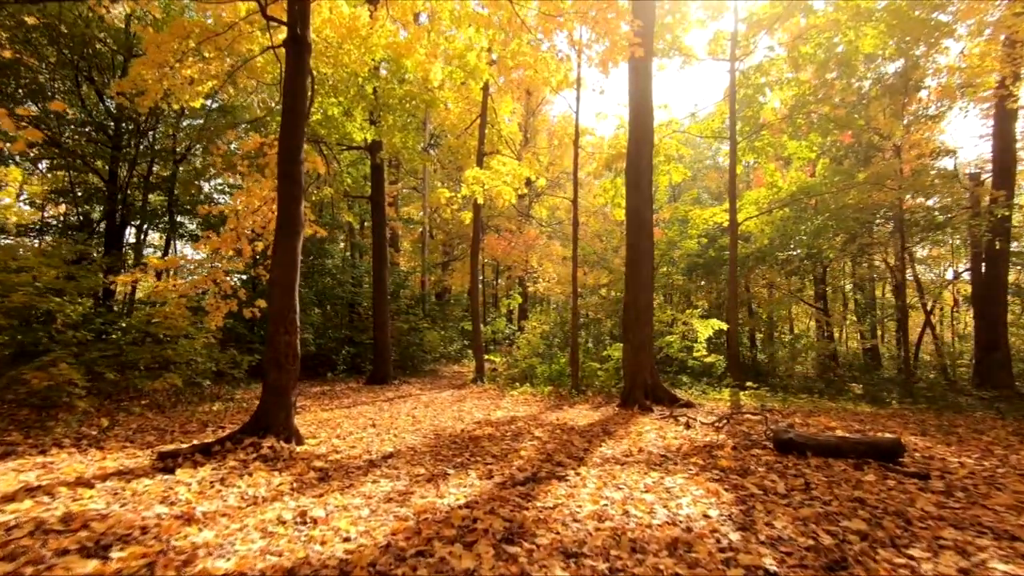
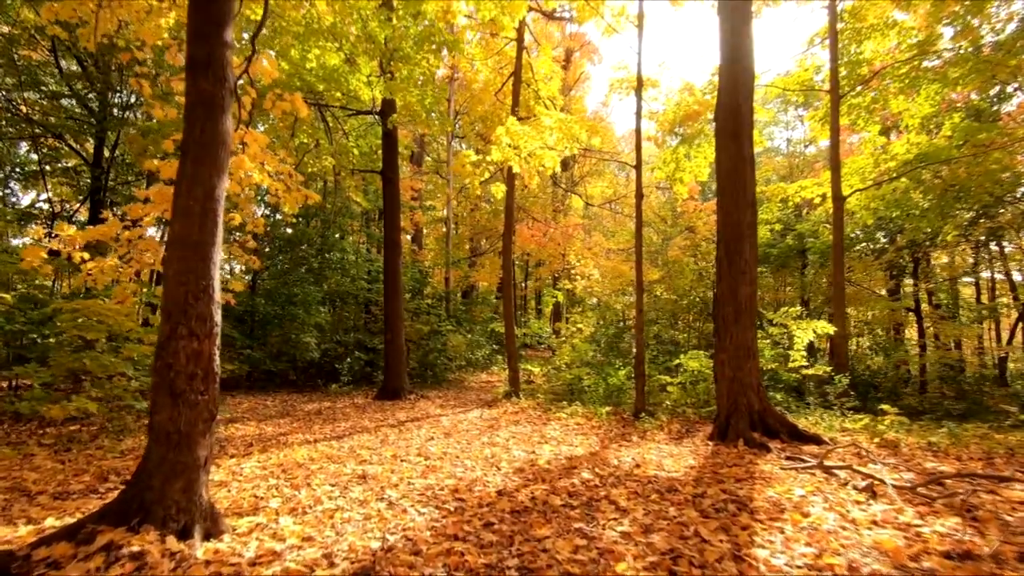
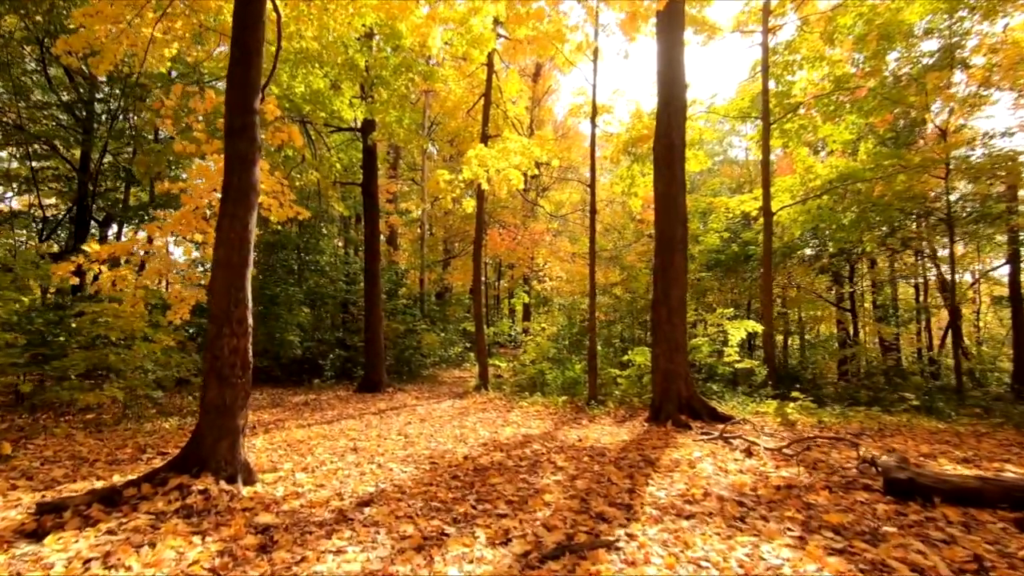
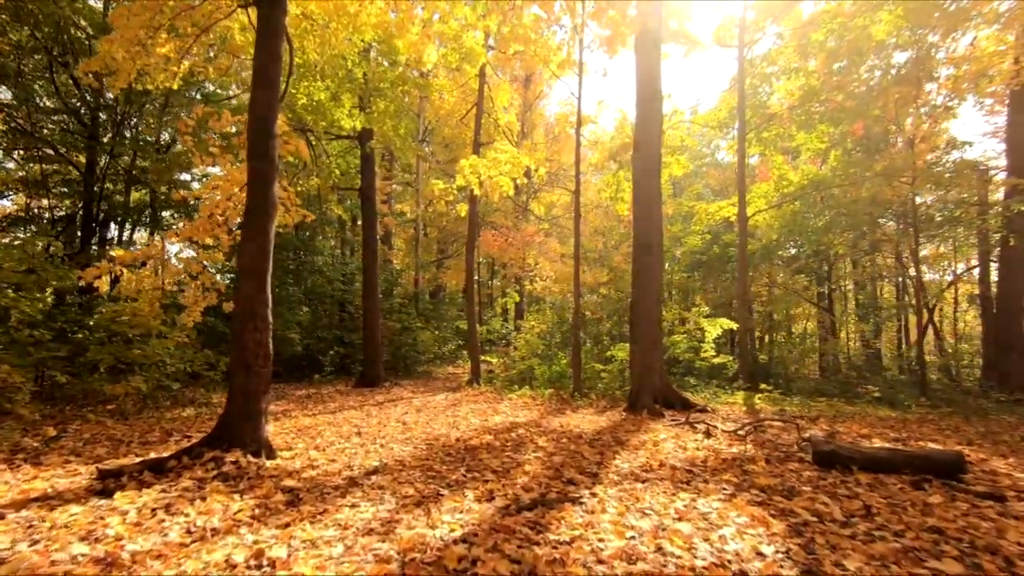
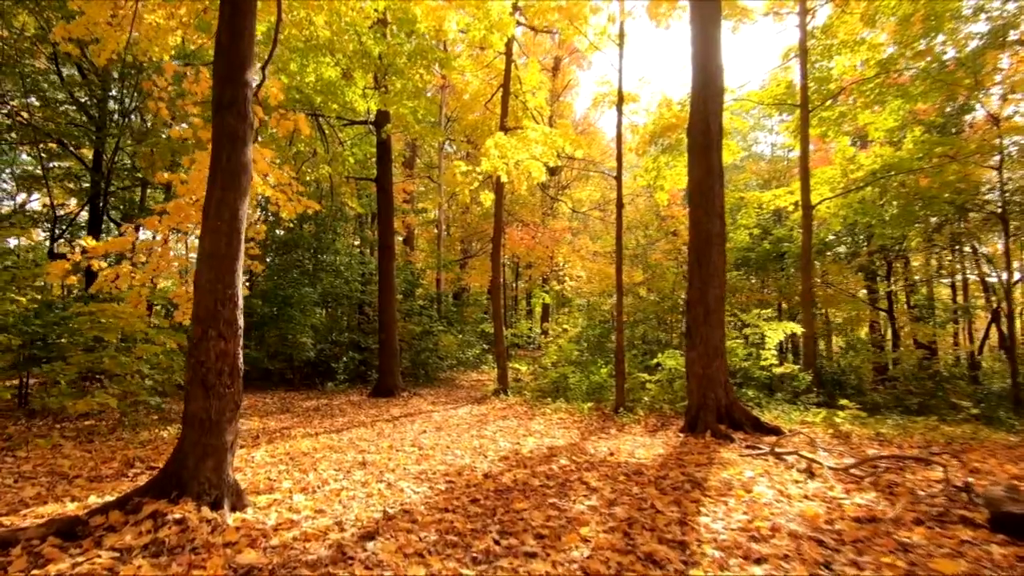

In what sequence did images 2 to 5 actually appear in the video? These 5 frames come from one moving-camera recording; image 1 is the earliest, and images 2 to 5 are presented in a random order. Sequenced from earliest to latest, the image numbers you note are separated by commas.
4, 3, 5, 2
